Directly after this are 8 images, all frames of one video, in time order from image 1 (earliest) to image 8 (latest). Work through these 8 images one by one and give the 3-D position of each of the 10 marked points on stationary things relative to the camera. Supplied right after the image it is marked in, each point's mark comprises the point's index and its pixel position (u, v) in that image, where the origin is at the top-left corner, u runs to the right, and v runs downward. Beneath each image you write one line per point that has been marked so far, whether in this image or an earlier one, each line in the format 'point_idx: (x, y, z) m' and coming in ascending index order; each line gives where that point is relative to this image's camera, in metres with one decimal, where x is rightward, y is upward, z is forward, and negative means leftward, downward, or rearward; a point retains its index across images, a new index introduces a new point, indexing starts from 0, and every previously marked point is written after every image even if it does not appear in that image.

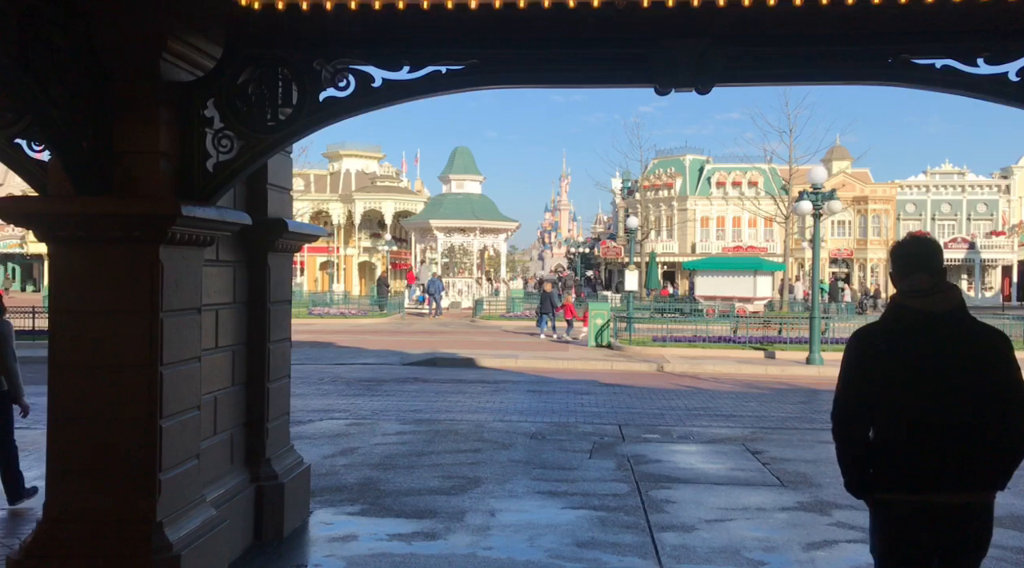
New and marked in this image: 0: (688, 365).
0: (+3.6, -1.7, +18.8) m
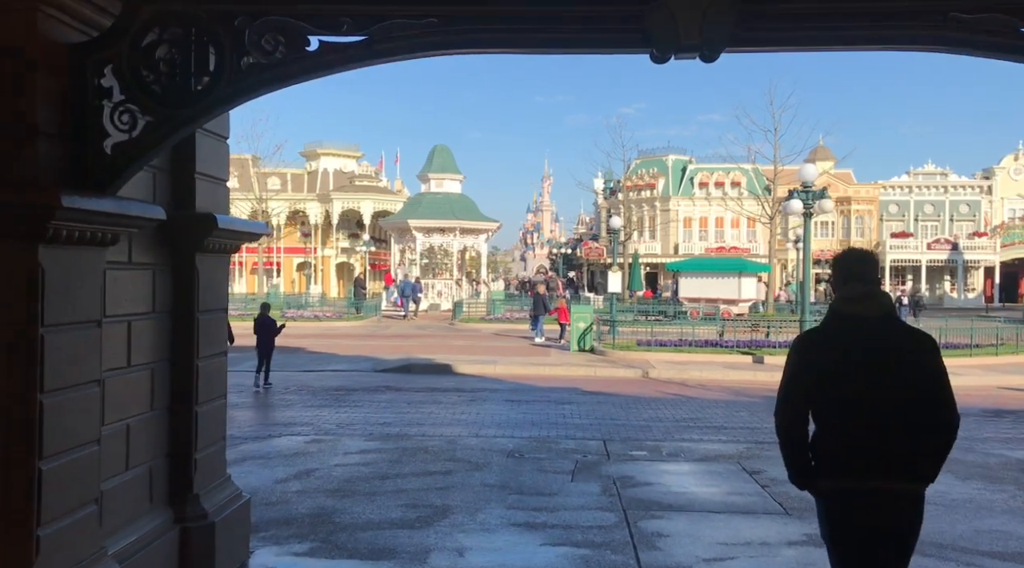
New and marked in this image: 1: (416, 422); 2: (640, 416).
0: (+3.2, -1.7, +18.0) m
1: (-1.2, -1.8, +11.8) m
2: (+1.8, -1.9, +12.7) m
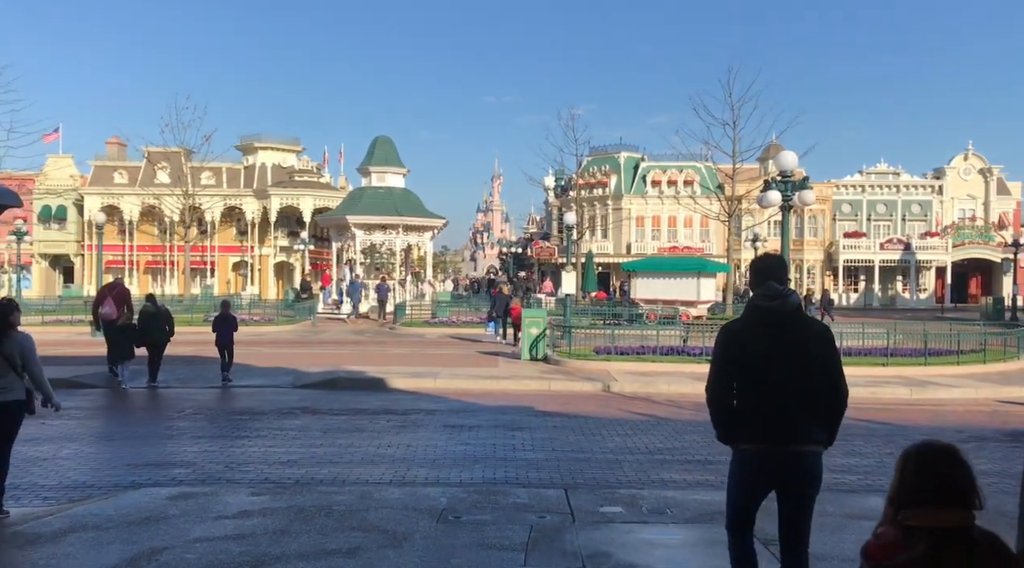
0: (+2.2, -1.7, +15.9) m
1: (-1.9, -1.8, +9.4) m
2: (+1.1, -1.9, +10.5) m
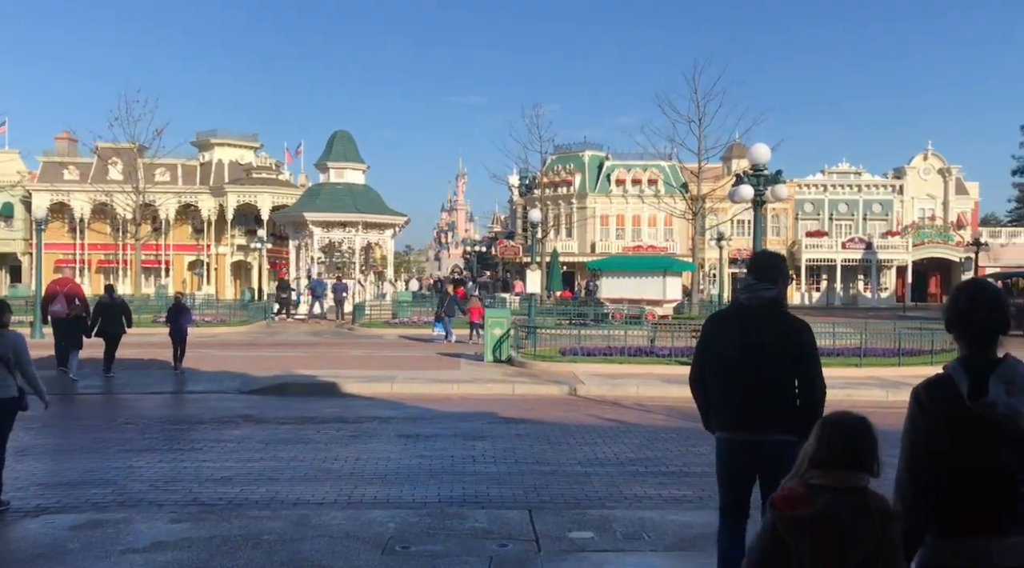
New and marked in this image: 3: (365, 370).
0: (+1.6, -1.7, +15.1) m
1: (-2.3, -1.8, +8.5) m
2: (+0.6, -1.9, +9.7) m
3: (-2.7, -1.6, +16.6) m
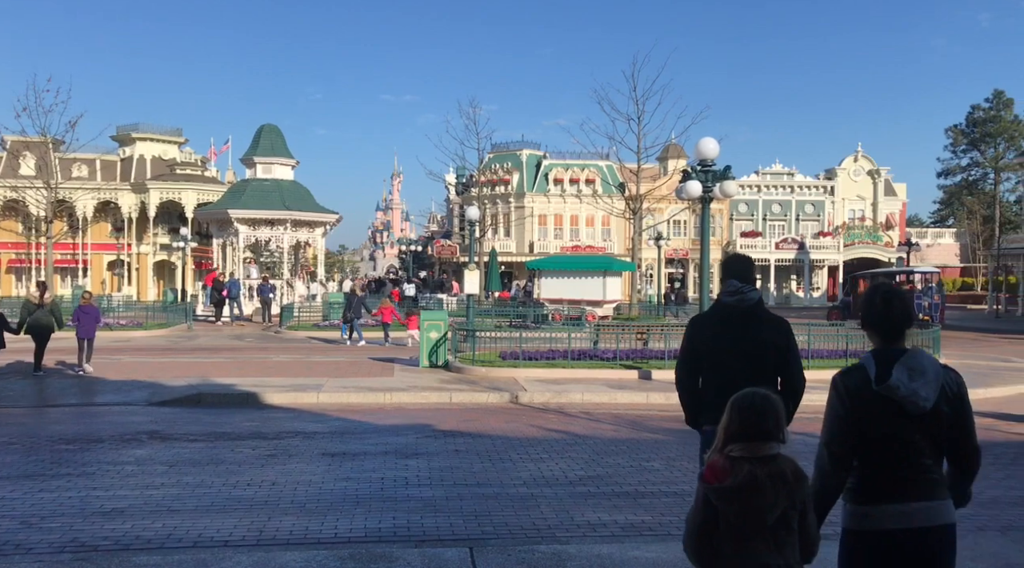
0: (+0.6, -1.7, +14.2) m
1: (-2.8, -1.8, +7.3) m
2: (0.0, -1.9, +8.7) m
3: (-3.7, -1.6, +15.4) m
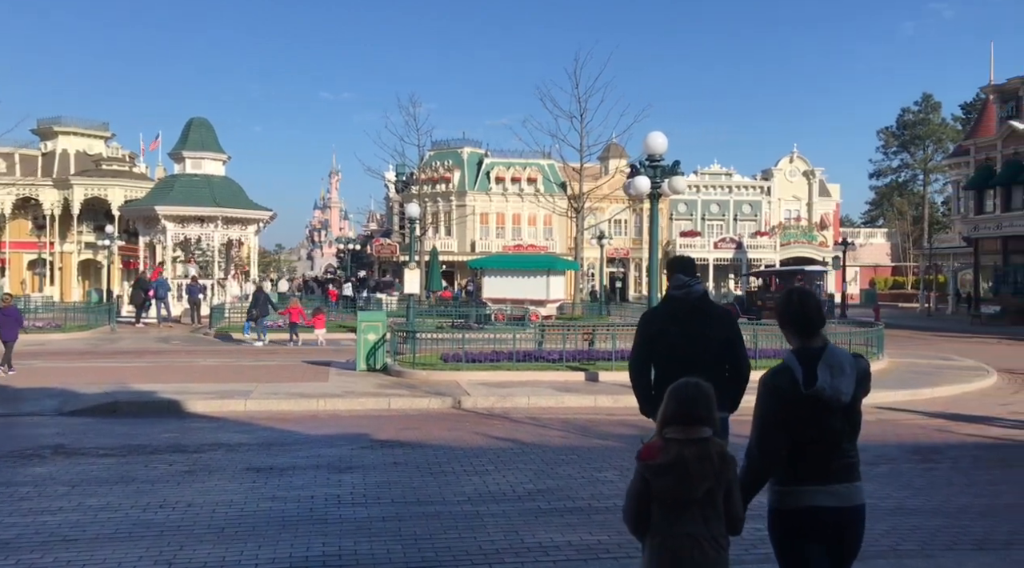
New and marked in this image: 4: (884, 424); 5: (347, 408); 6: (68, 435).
0: (-0.2, -1.7, +13.5) m
1: (-3.2, -1.8, +6.4) m
2: (-0.4, -1.8, +8.0) m
3: (-4.7, -1.6, +14.5) m
4: (+5.4, -2.0, +13.3) m
5: (-2.3, -1.7, +12.8) m
6: (-5.1, -1.7, +10.4) m
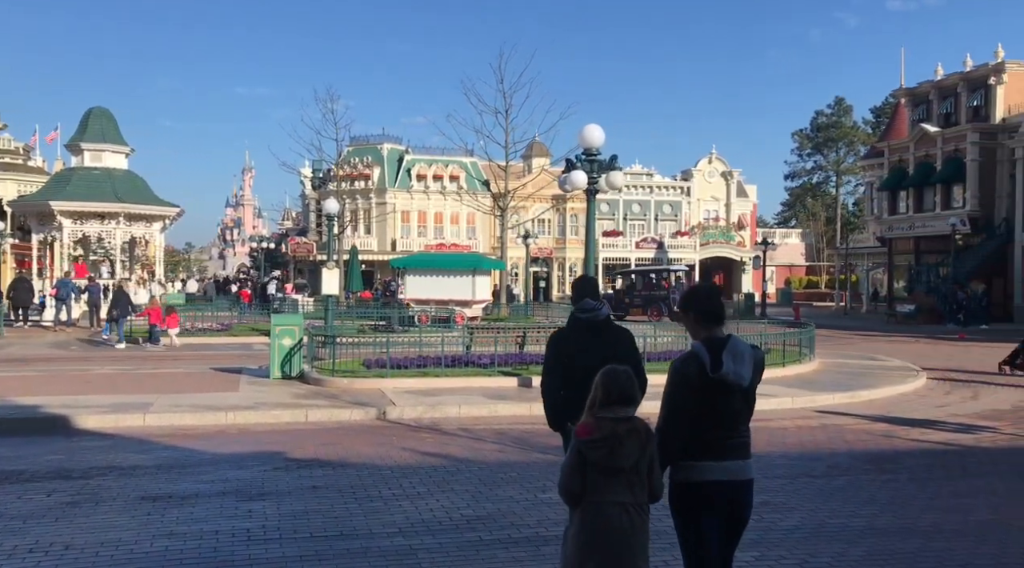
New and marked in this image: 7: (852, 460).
0: (-1.2, -1.7, +12.5) m
1: (-3.5, -1.8, +5.2) m
2: (-0.9, -1.9, +7.0) m
3: (-5.7, -1.6, +13.1) m
4: (+4.5, -2.0, +12.8) m
5: (-3.2, -1.8, +11.6) m
6: (-5.8, -1.7, +9.0) m
7: (+3.9, -2.0, +10.4) m
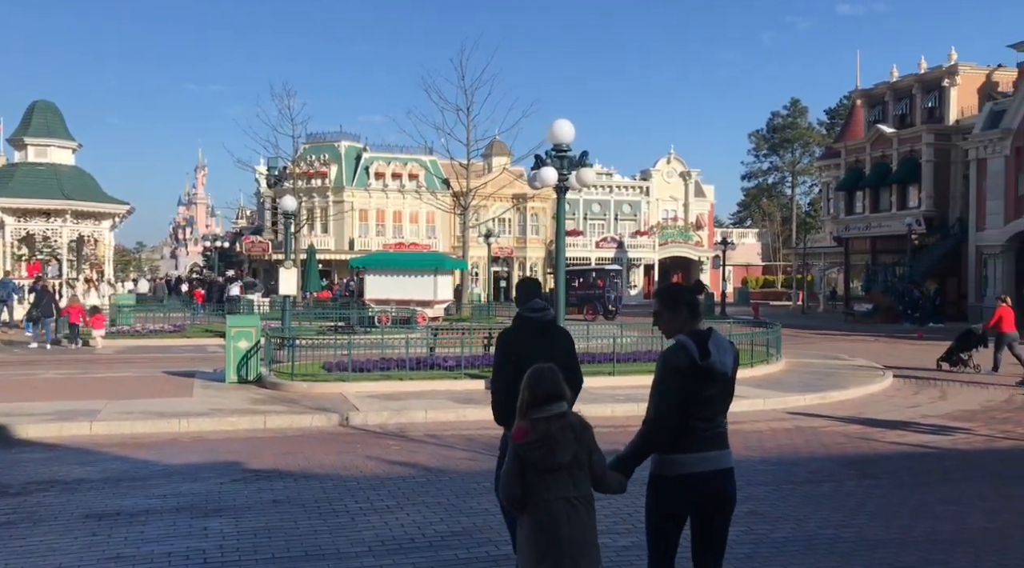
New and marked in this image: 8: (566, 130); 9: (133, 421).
0: (-1.6, -1.7, +12.0) m
1: (-3.6, -1.8, +4.6) m
2: (-1.1, -1.9, +6.5) m
3: (-6.1, -1.6, +12.4) m
4: (+4.0, -2.0, +12.6) m
5: (-3.6, -1.7, +11.0) m
6: (-6.0, -1.7, +8.3) m
7: (+3.6, -2.0, +10.1) m
8: (+0.8, +2.3, +13.7) m
9: (-4.6, -1.6, +10.9) m
